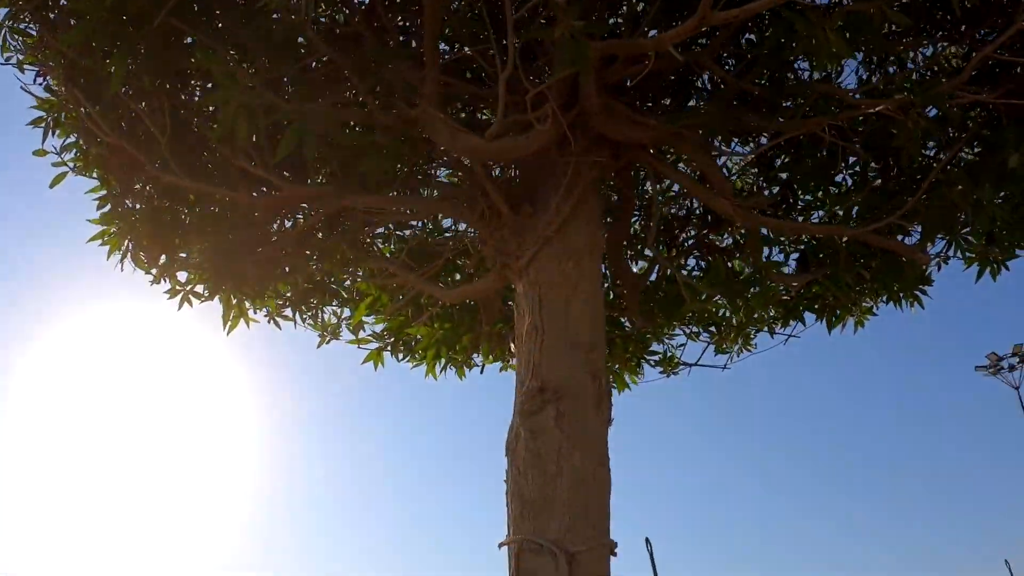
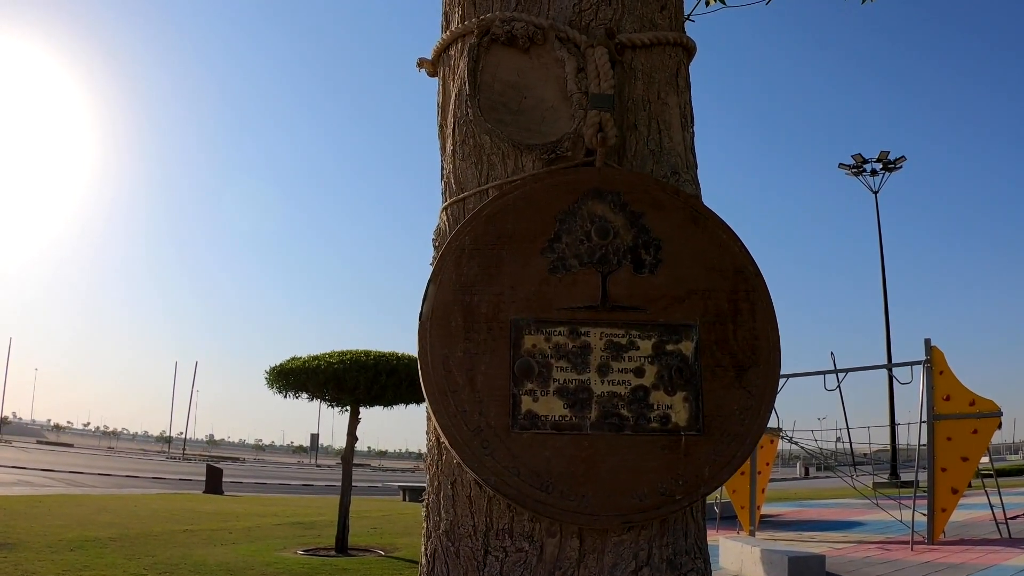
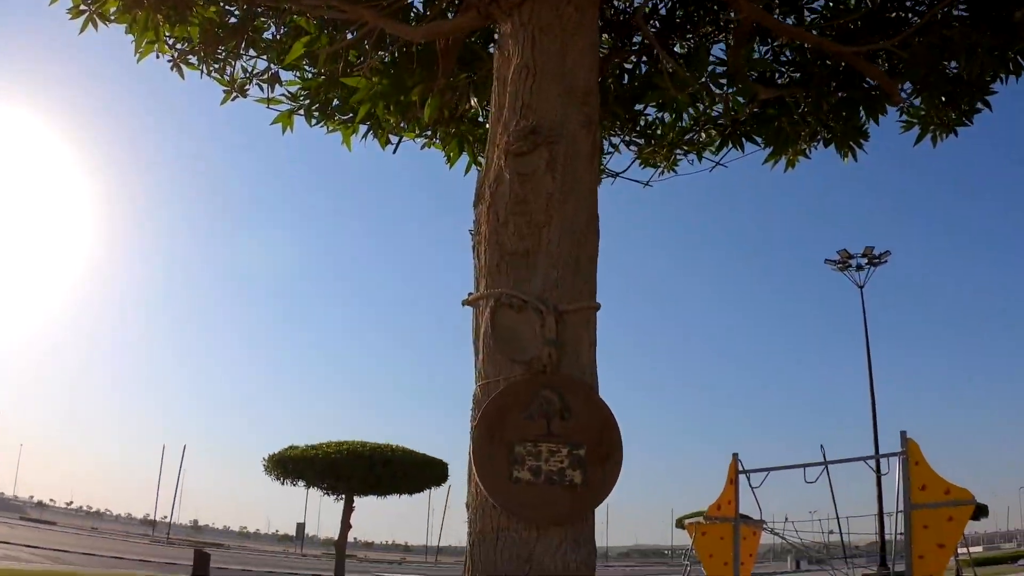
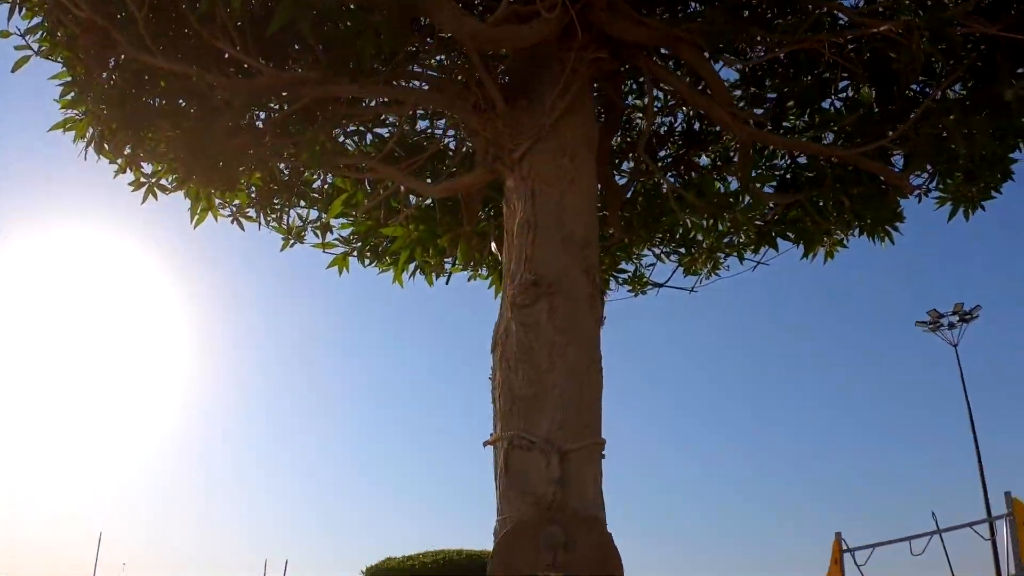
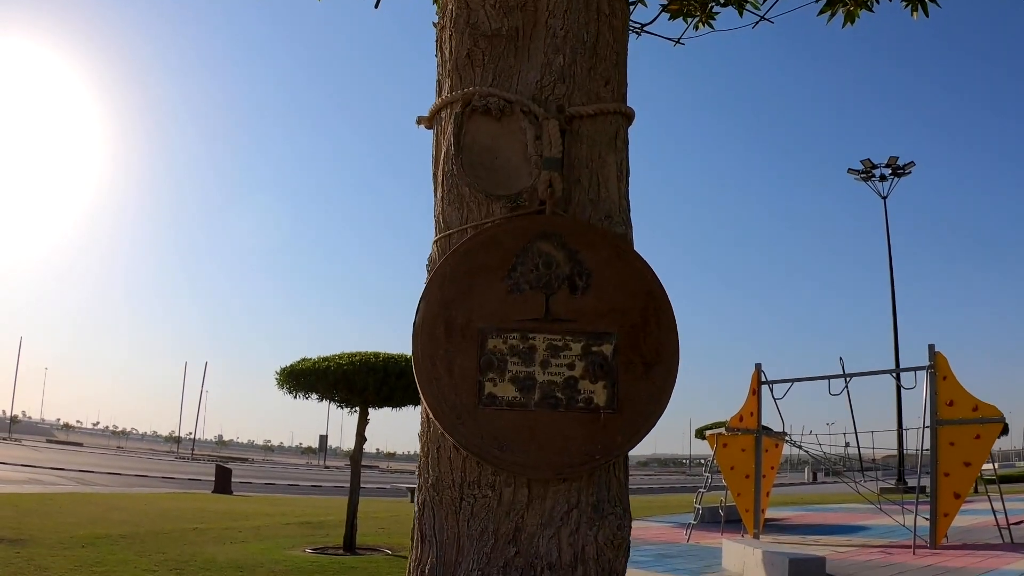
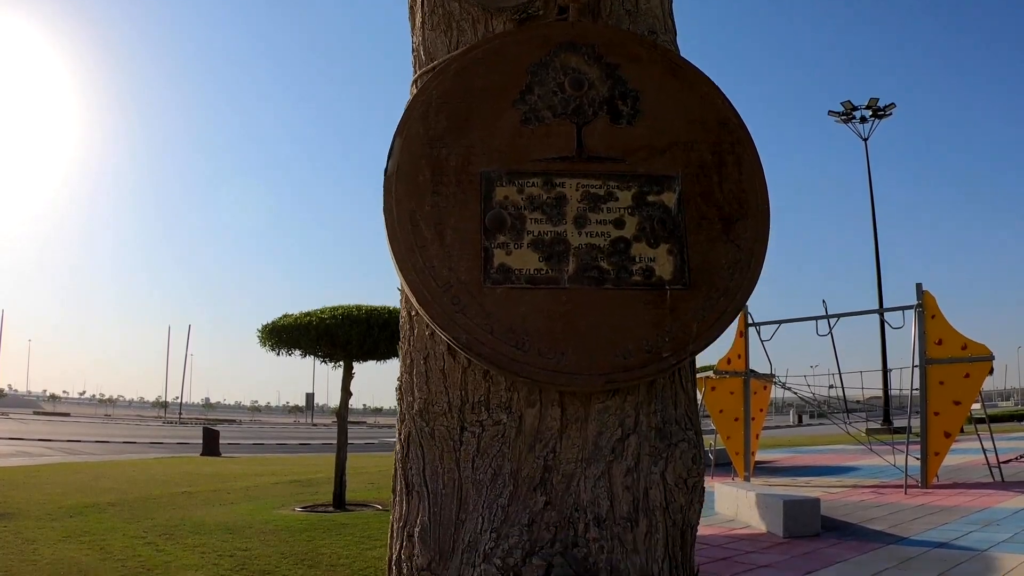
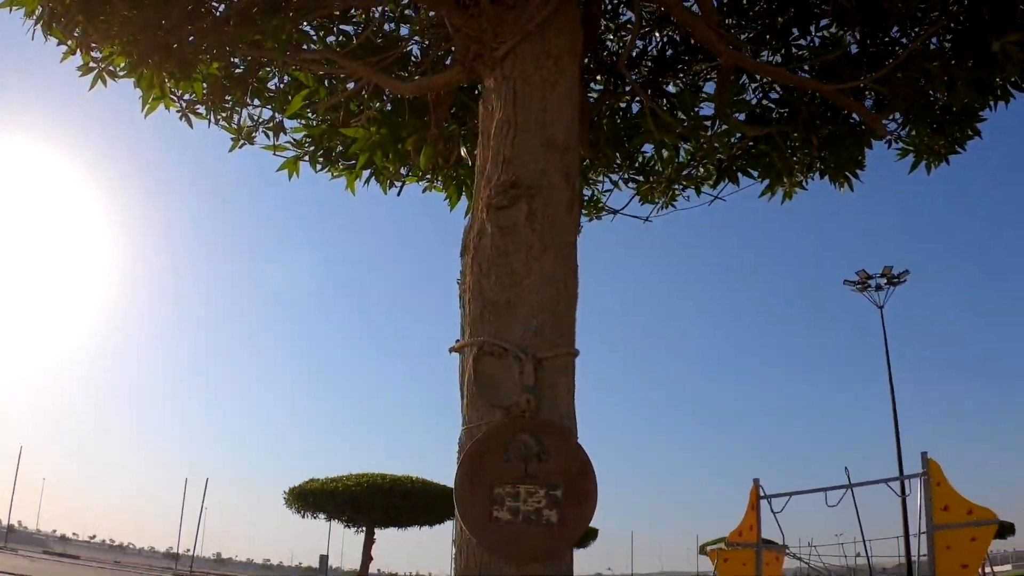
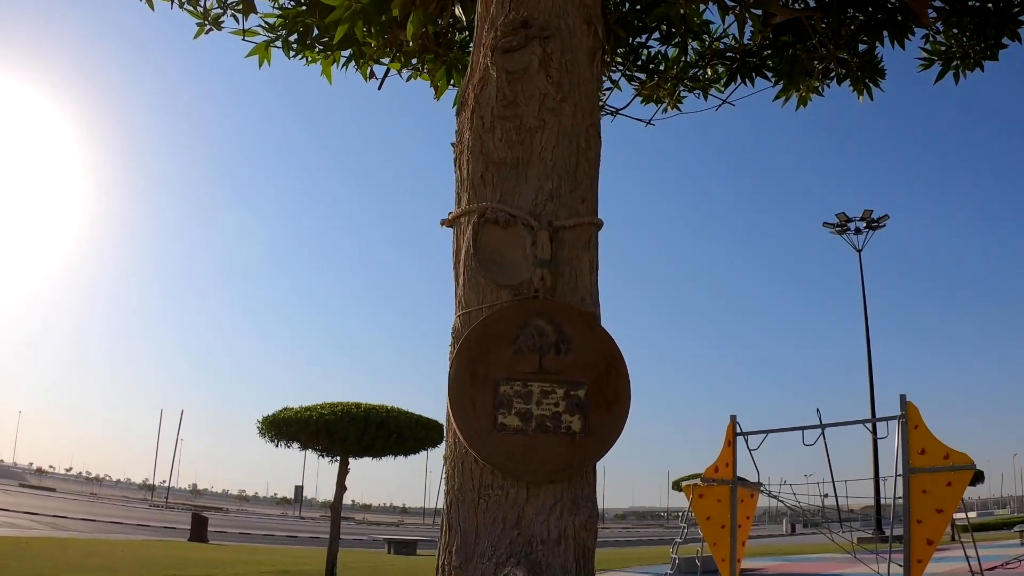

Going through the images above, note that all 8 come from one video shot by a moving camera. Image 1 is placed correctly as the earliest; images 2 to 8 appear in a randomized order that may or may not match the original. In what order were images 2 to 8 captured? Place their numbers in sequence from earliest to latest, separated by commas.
4, 7, 3, 8, 5, 2, 6
